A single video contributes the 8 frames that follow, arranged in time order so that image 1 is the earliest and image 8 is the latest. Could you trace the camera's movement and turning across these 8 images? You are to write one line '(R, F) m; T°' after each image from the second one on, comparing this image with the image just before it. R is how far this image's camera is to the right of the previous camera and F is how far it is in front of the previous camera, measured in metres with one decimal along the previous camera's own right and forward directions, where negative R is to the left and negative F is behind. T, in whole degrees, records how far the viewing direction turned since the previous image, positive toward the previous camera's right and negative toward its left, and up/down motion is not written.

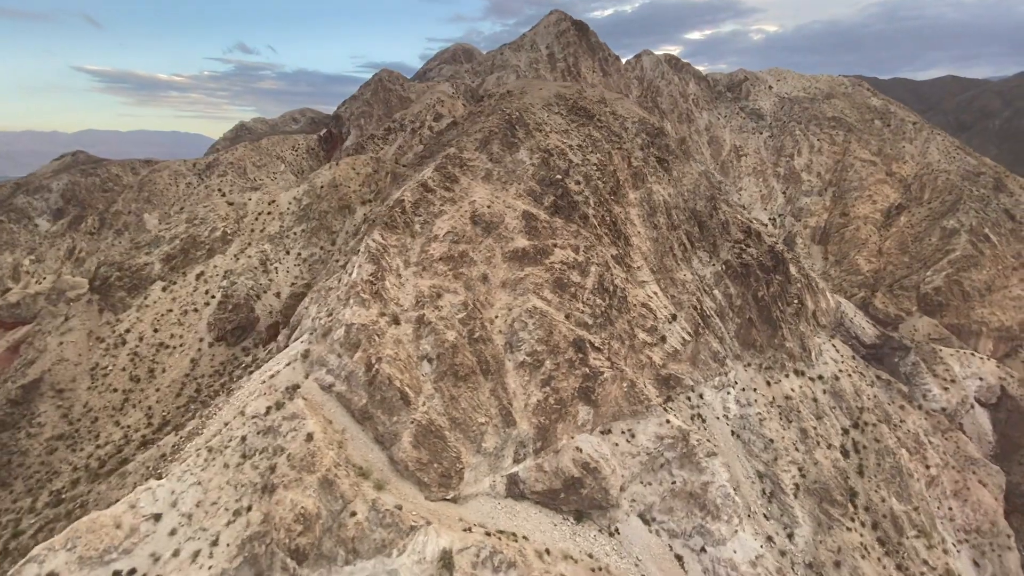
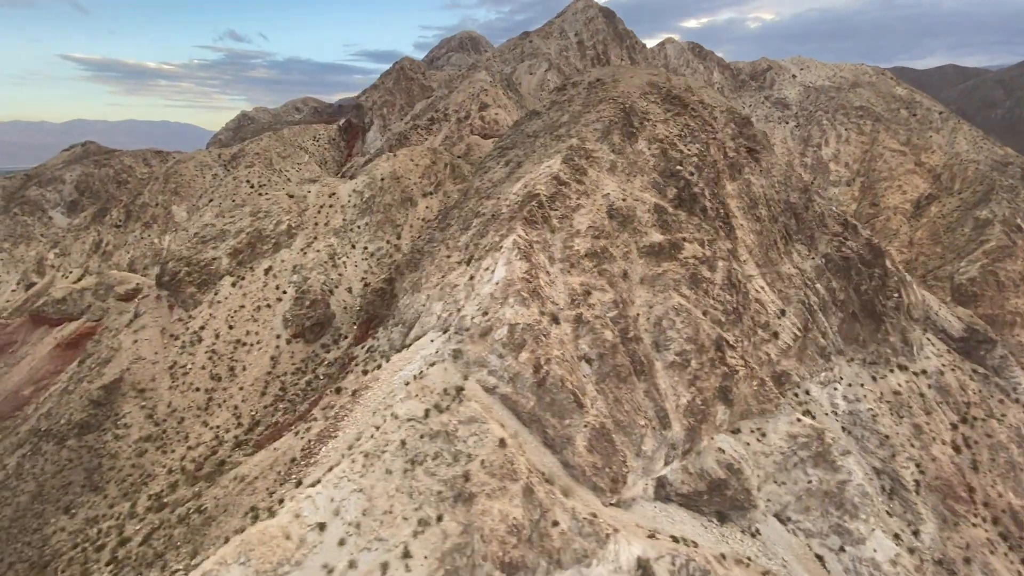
(-7.2, +0.9) m; +1°
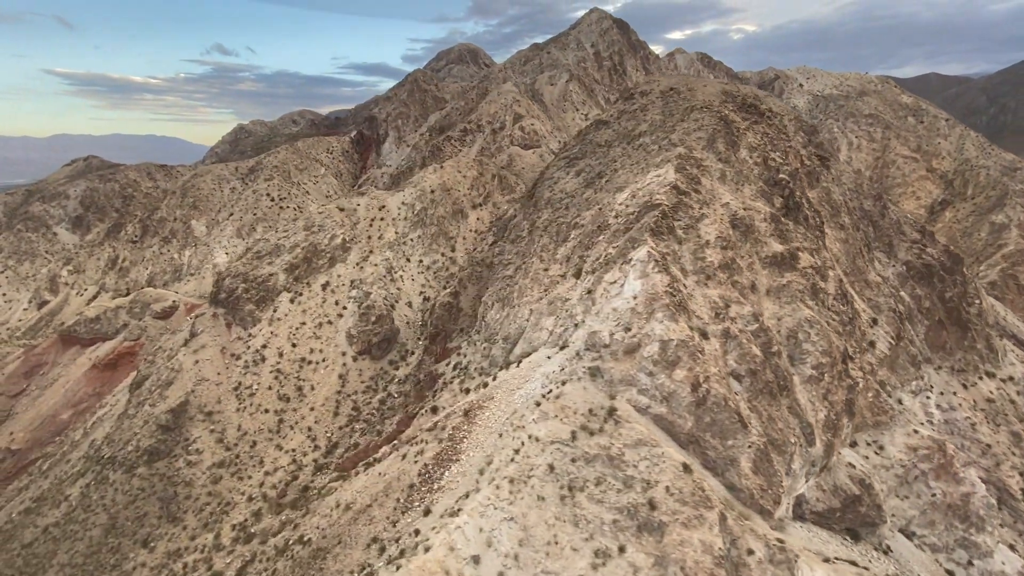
(-6.3, +0.9) m; +1°
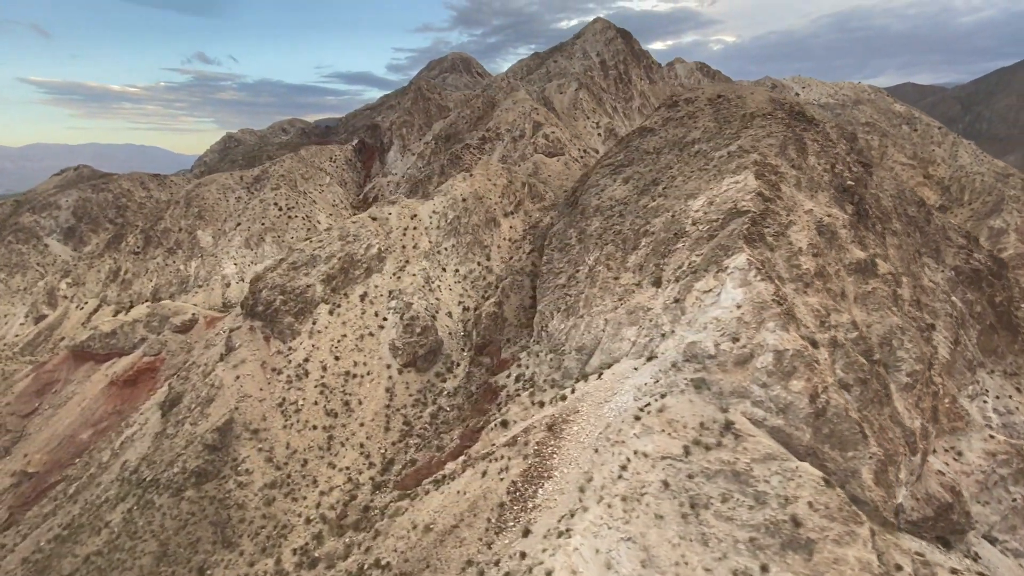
(-4.7, +0.7) m; +2°
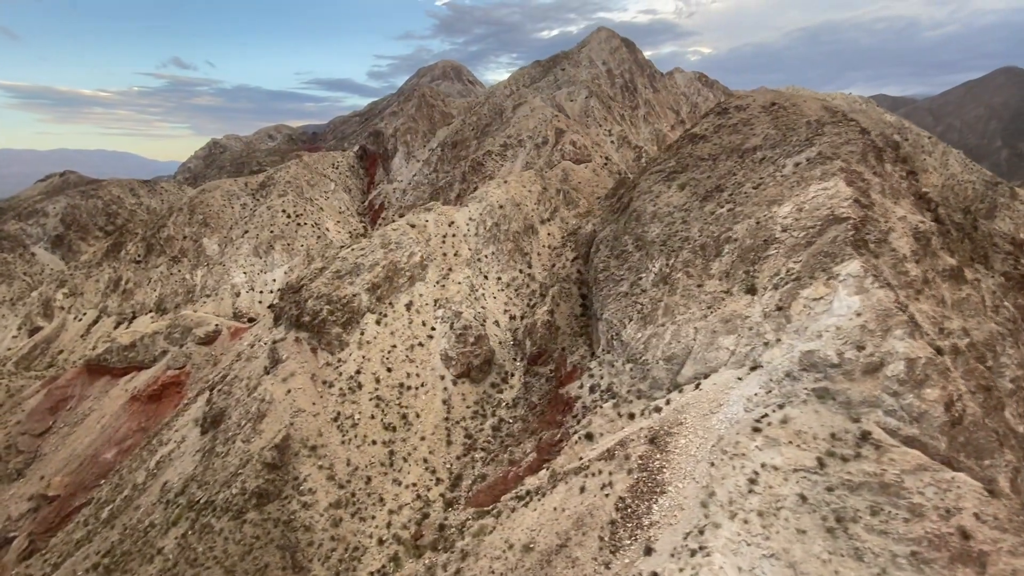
(-5.4, +0.8) m; +2°
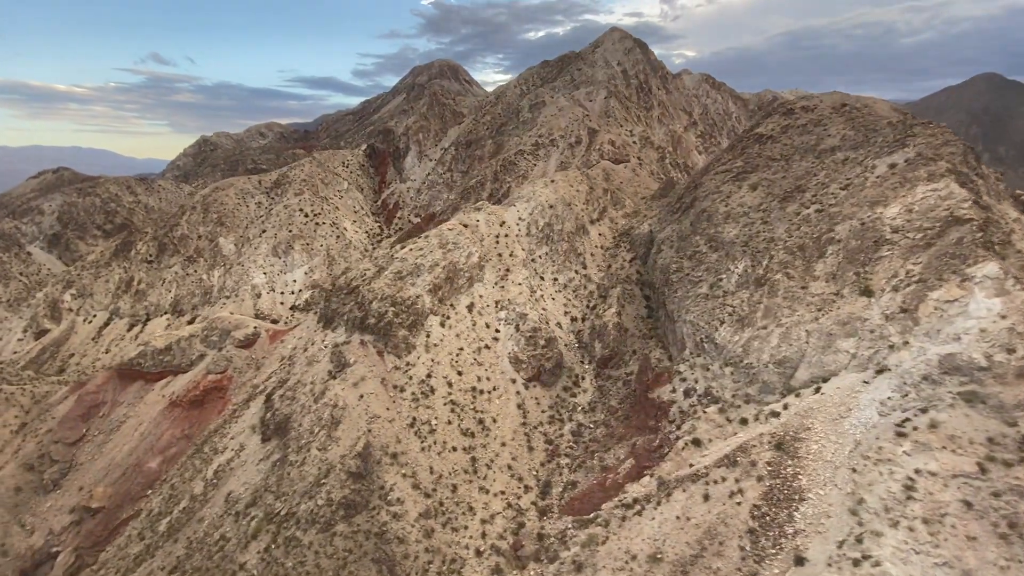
(-6.2, +0.9) m; +2°
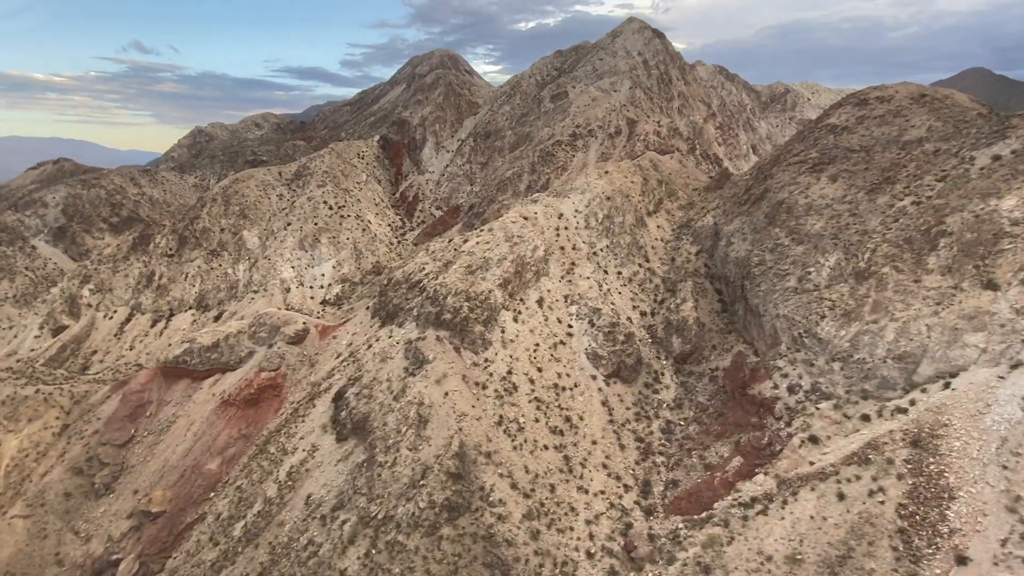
(-6.2, +1.0) m; +1°
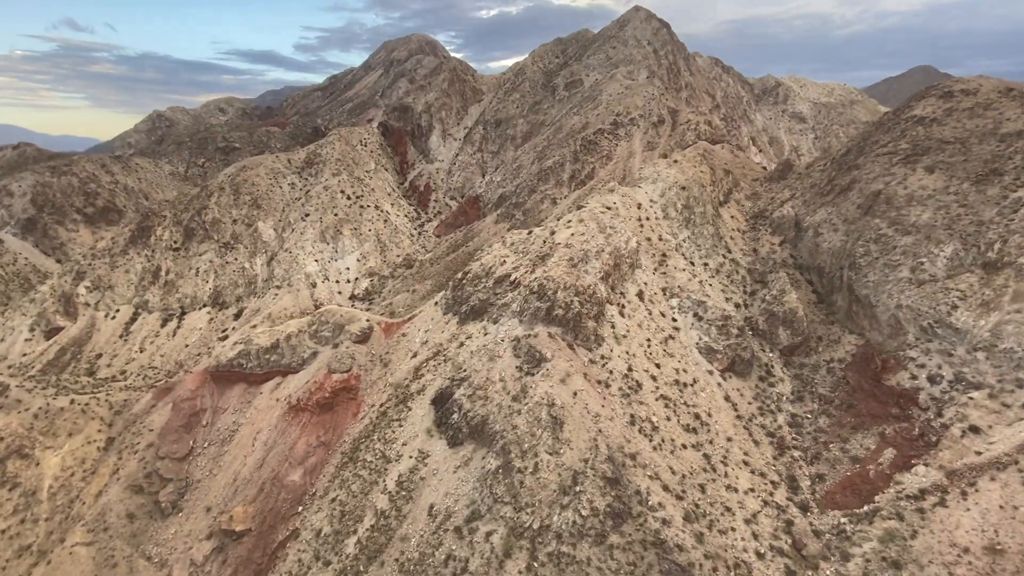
(-10.1, +1.9) m; +5°
